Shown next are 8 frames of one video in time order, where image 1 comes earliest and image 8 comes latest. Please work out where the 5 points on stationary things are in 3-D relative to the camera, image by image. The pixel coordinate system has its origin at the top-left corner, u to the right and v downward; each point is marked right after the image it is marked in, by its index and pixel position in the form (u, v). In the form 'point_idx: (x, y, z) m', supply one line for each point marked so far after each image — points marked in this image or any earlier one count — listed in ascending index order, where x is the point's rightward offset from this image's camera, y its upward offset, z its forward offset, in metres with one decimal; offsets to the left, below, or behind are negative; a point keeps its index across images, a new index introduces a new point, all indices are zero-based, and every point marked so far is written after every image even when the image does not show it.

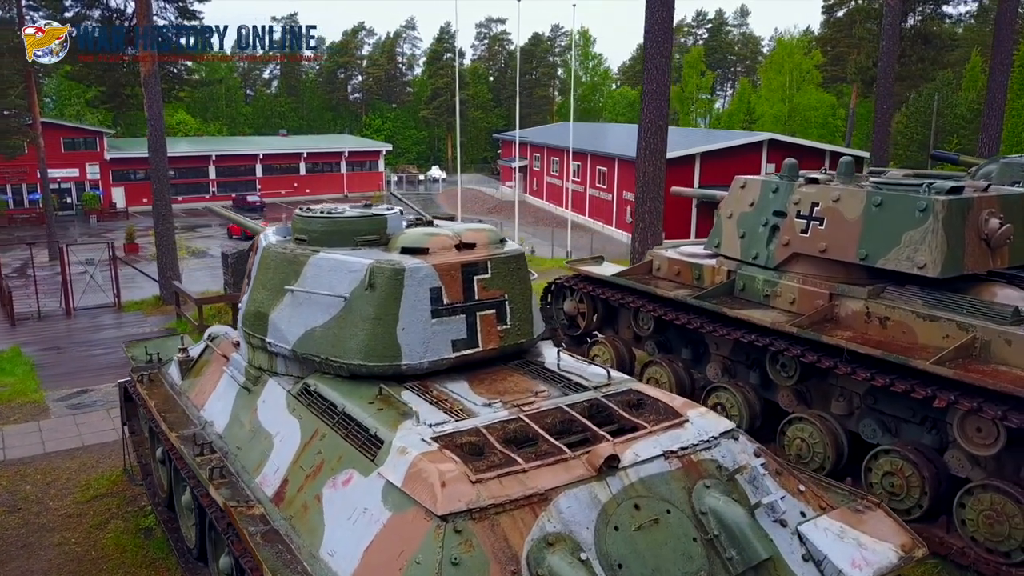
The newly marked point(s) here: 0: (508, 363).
0: (0.0, -0.5, +5.9) m
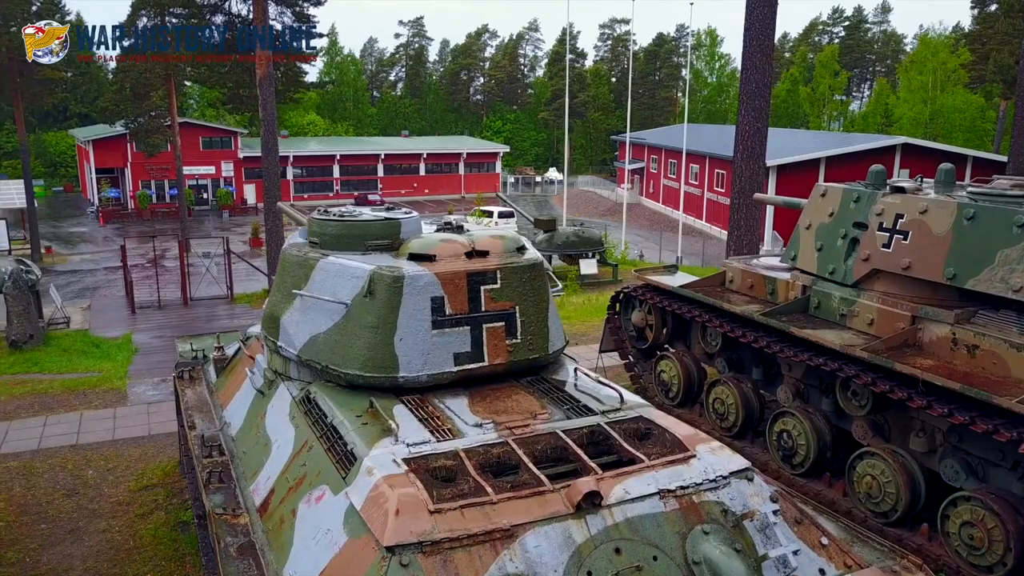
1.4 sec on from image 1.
0: (+0.1, -0.6, +5.5) m
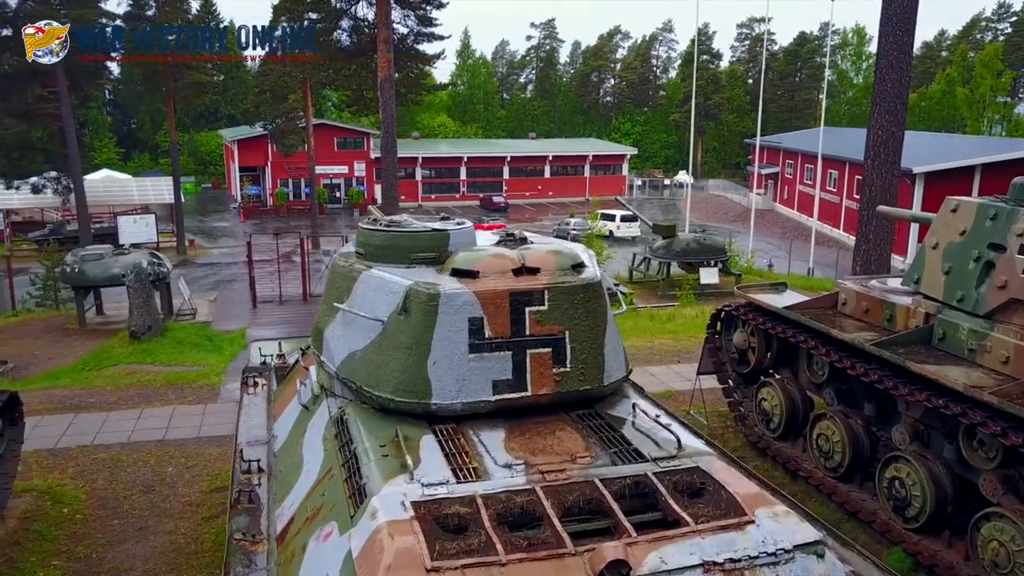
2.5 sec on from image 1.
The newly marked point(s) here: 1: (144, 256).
0: (+0.4, -0.8, +5.0) m
1: (-8.9, +0.8, +19.9) m
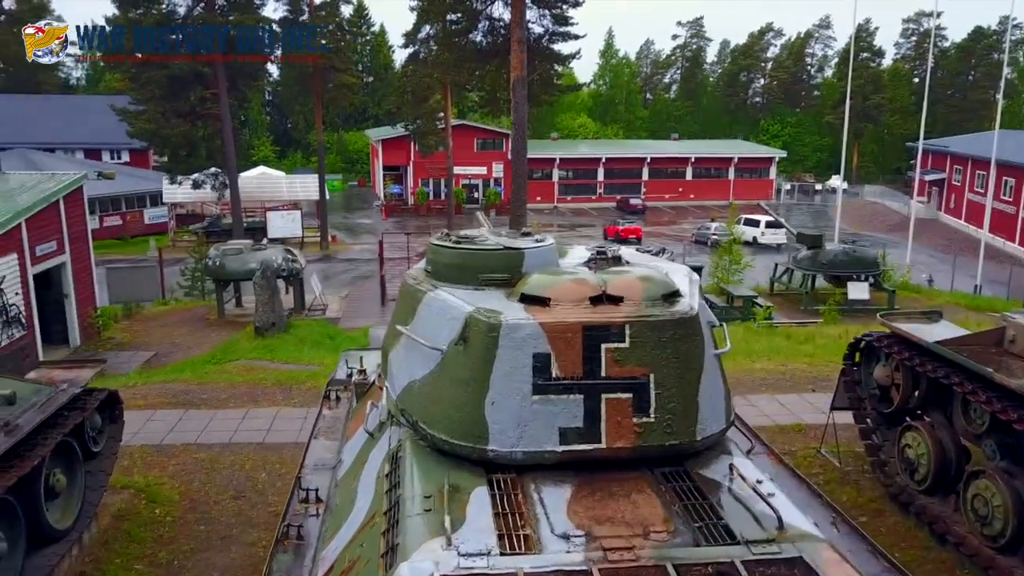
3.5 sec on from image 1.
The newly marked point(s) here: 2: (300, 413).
0: (+0.7, -0.9, +4.2) m
1: (-5.8, +0.9, +20.5) m
2: (-2.7, -1.6, +10.4) m
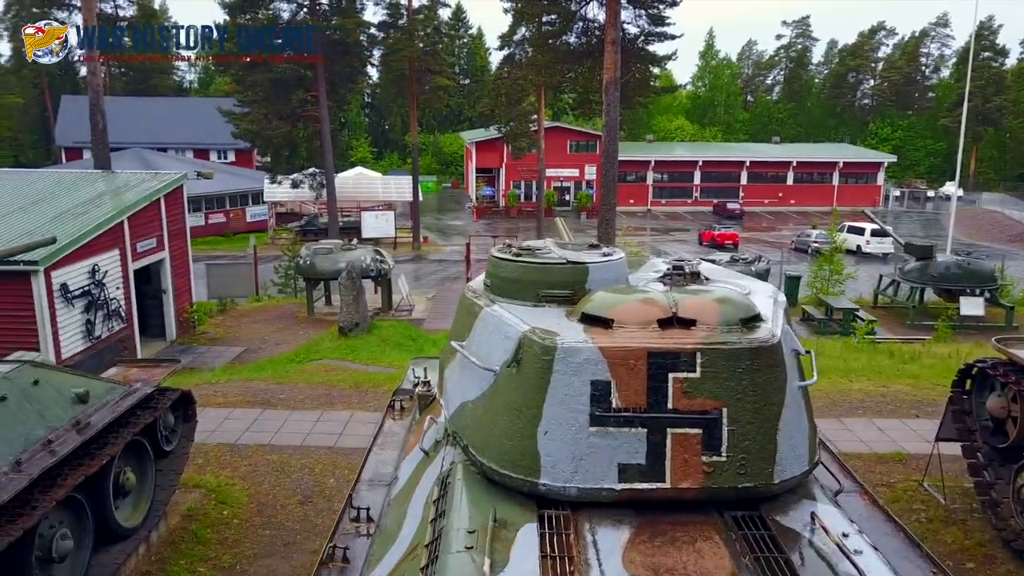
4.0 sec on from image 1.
0: (+1.0, -1.0, +3.8) m
1: (-3.7, +0.9, +20.7) m
2: (-1.8, -1.6, +10.4) m
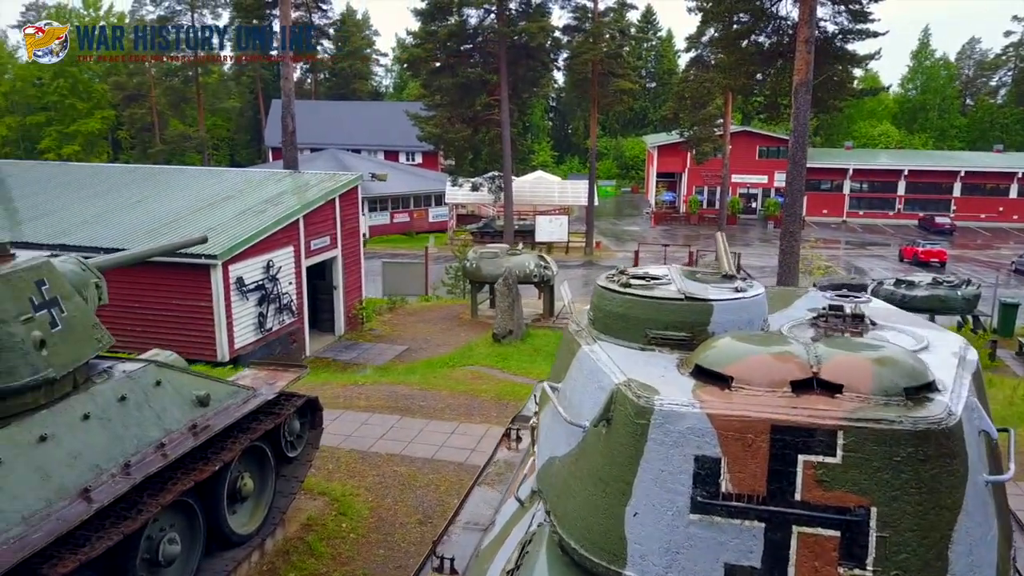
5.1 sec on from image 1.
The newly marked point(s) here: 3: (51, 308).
0: (+1.3, -1.2, +2.9) m
1: (+0.5, +0.8, +20.4) m
2: (0.0, -1.8, +9.9) m
3: (-3.1, -0.1, +5.5) m
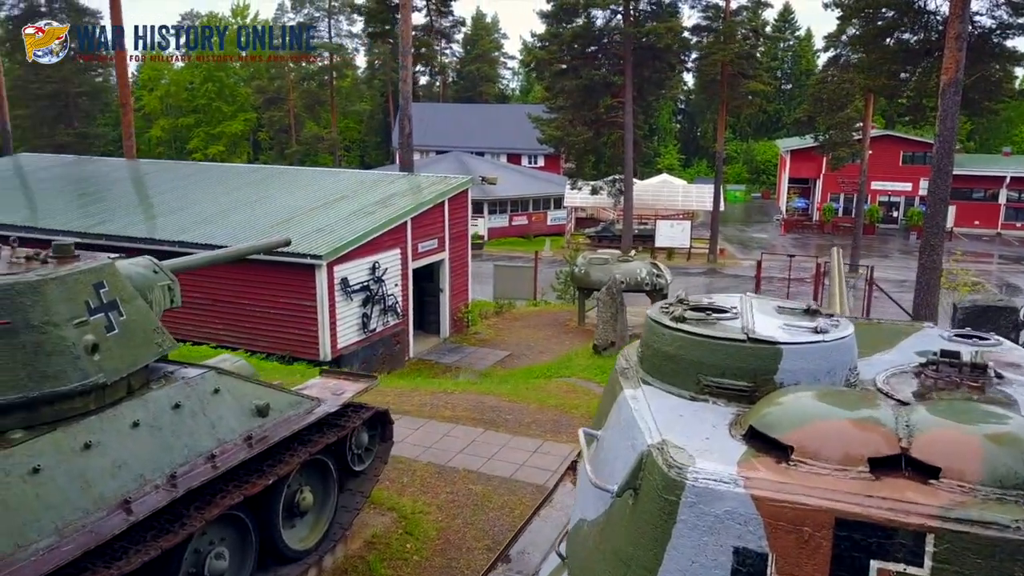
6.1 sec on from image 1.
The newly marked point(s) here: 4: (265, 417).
0: (+1.2, -1.4, +2.2) m
1: (+3.2, +0.5, +19.6) m
2: (+1.0, -1.9, +9.3) m
3: (-2.7, -0.2, +5.4) m
4: (-1.9, -1.0, +6.1) m
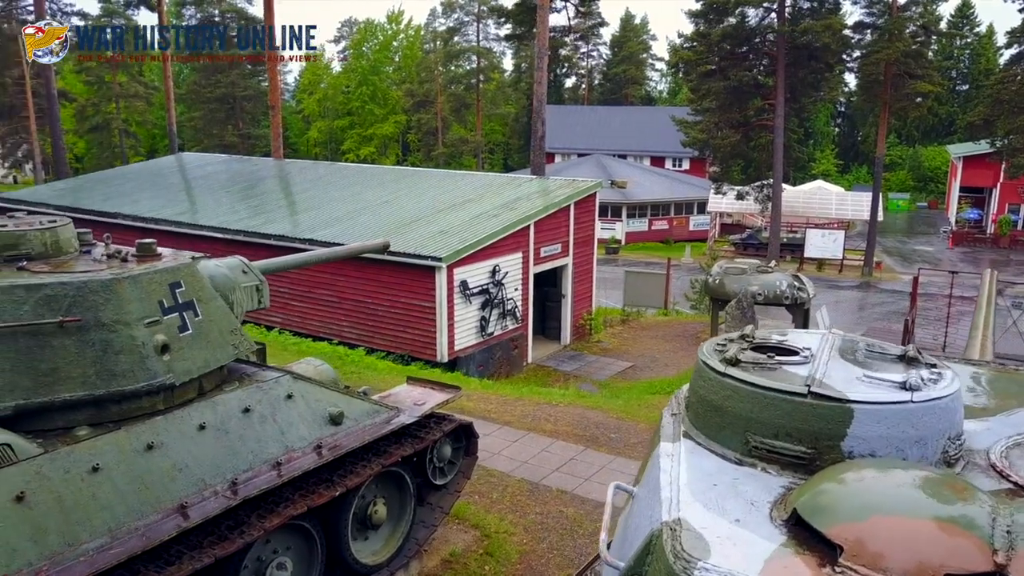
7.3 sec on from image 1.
0: (+1.1, -1.5, +1.5) m
1: (+6.1, +0.2, +18.4) m
2: (+2.0, -2.1, +8.6) m
3: (-2.2, -0.2, +5.4) m
4: (-1.3, -1.0, +6.0) m
